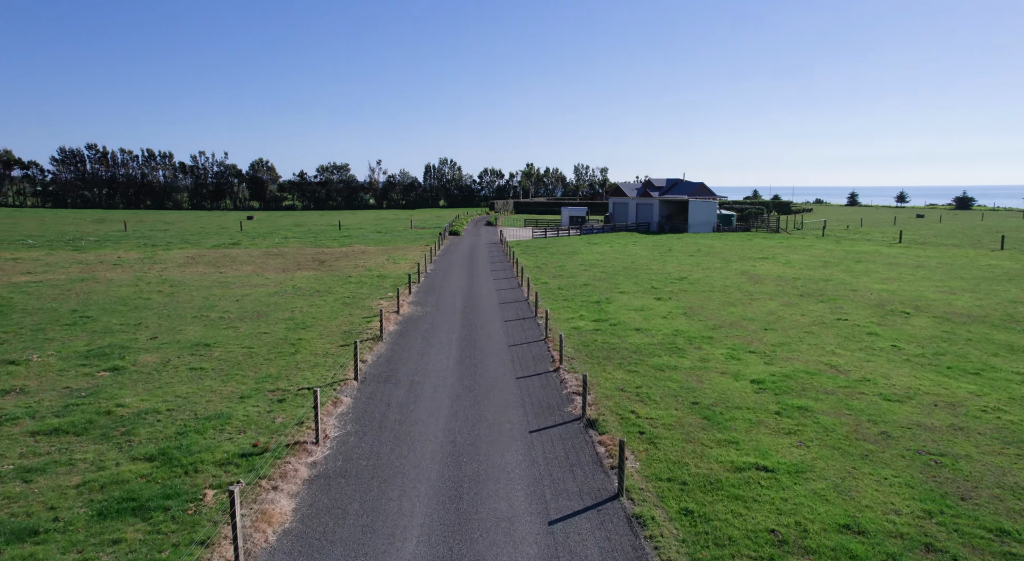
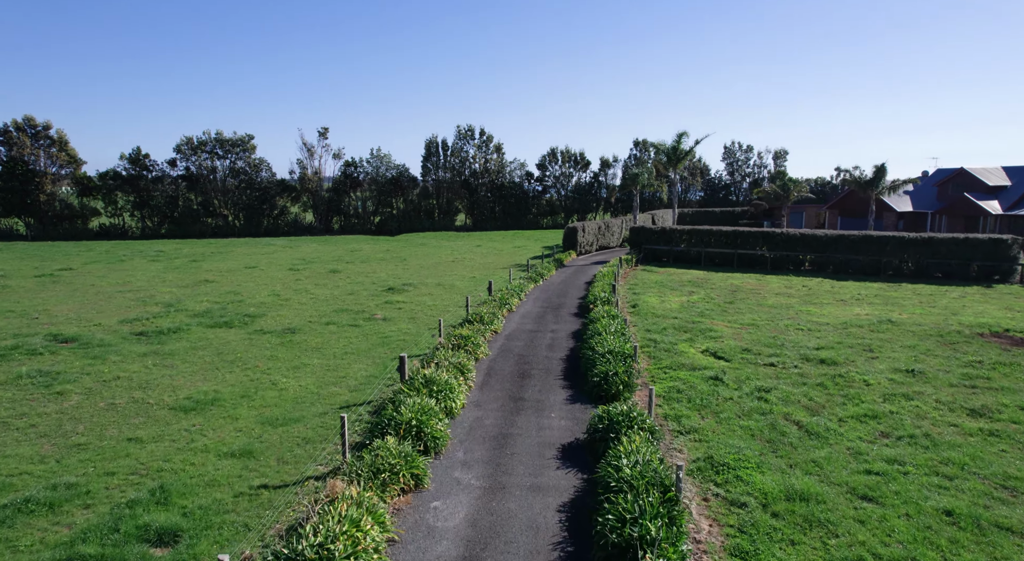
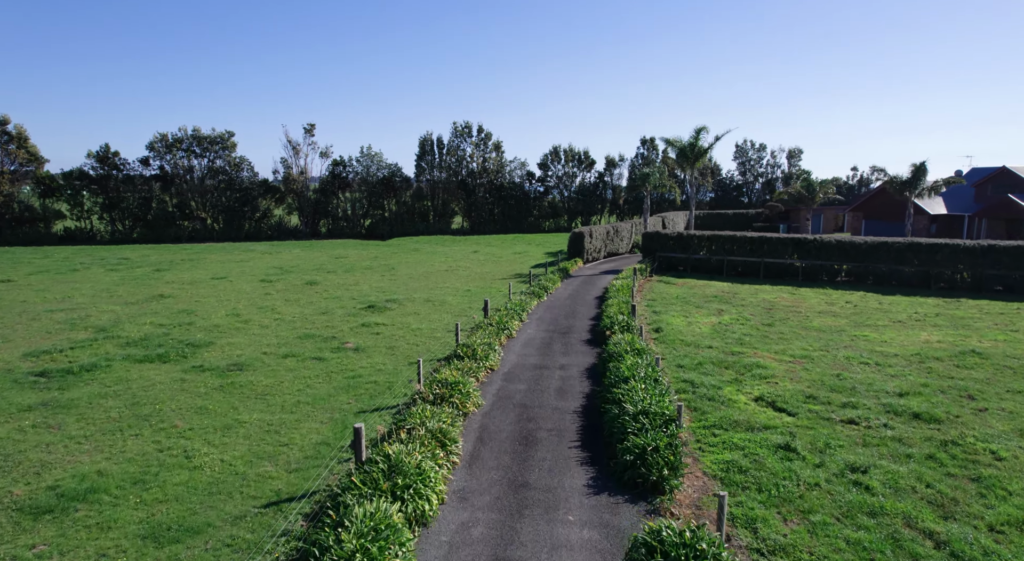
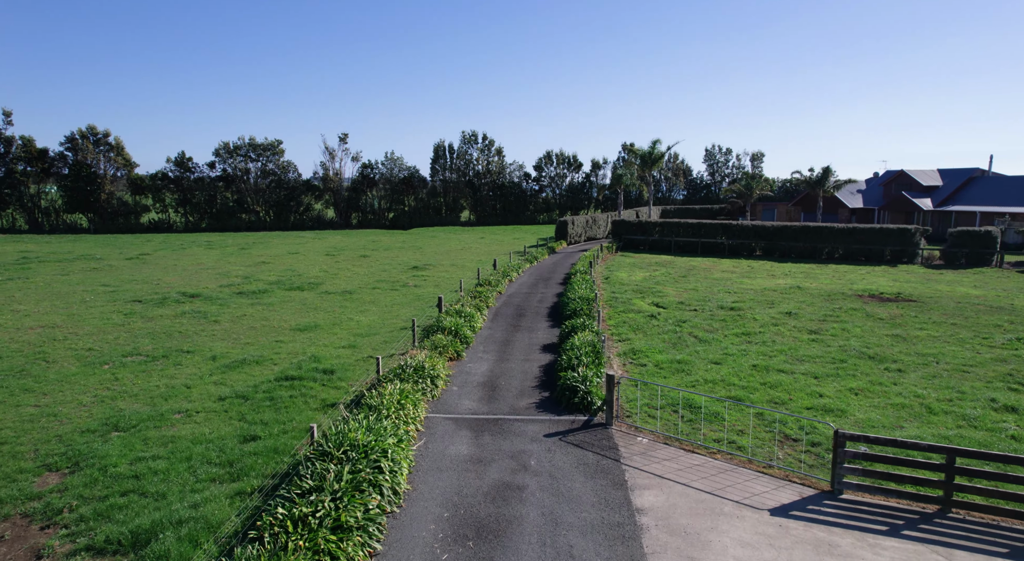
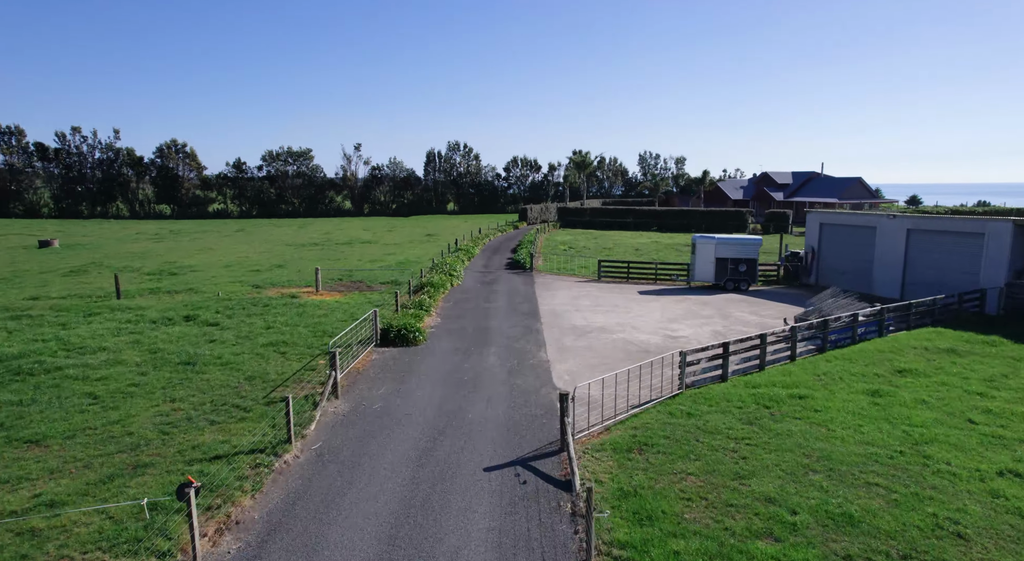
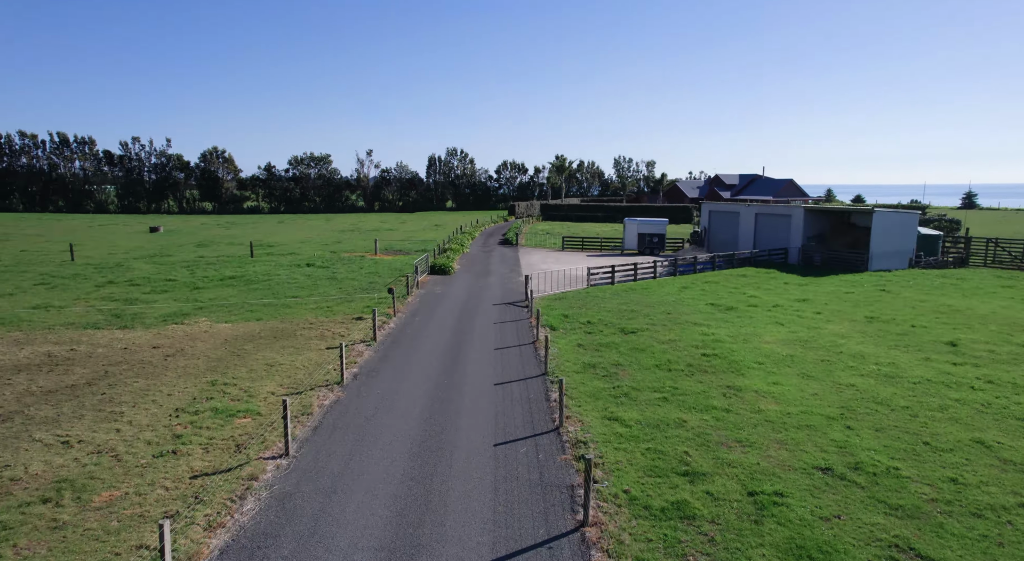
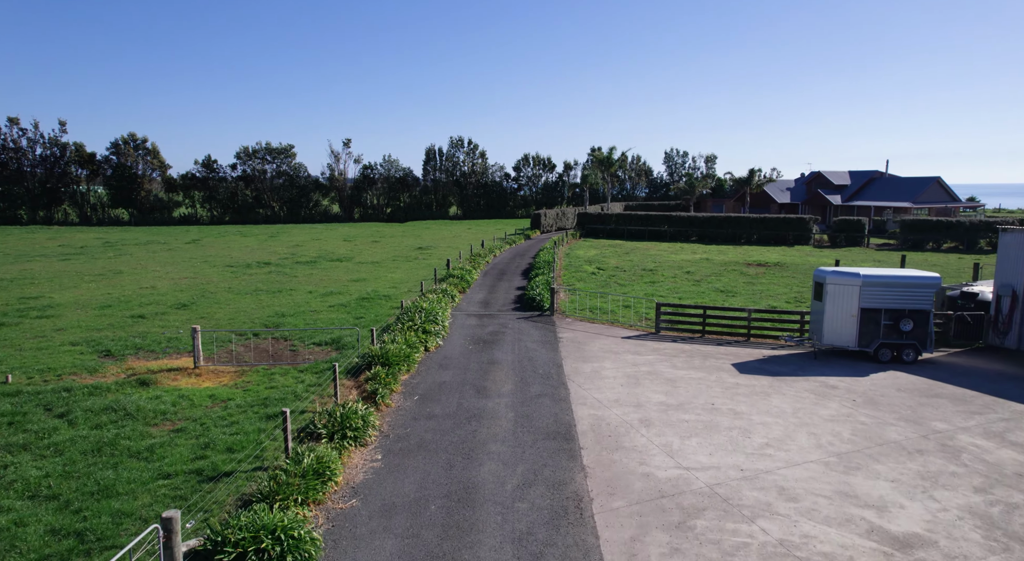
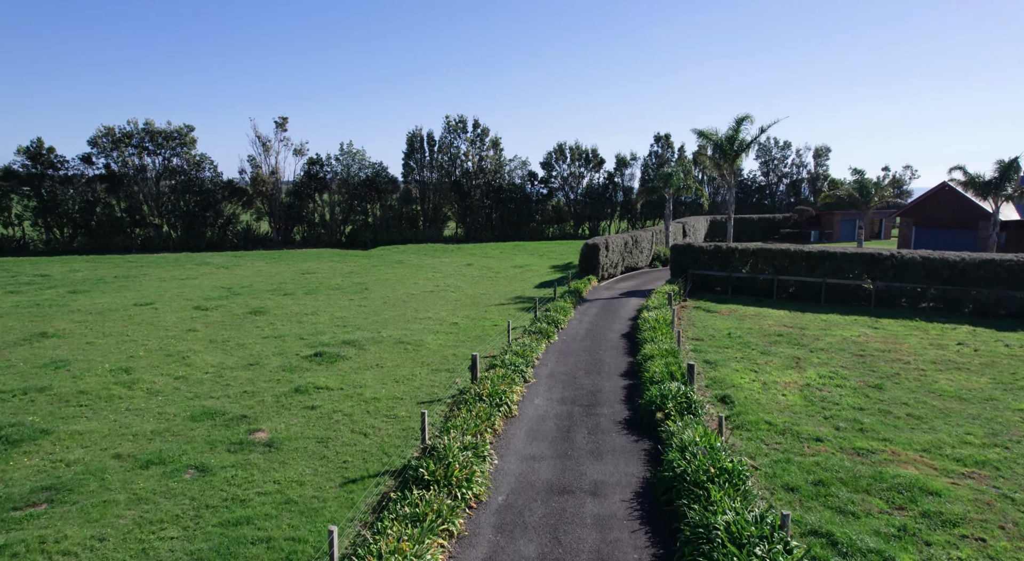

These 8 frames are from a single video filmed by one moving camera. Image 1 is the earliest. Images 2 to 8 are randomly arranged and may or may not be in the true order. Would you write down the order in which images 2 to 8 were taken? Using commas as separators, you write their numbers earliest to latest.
6, 5, 7, 4, 2, 3, 8
